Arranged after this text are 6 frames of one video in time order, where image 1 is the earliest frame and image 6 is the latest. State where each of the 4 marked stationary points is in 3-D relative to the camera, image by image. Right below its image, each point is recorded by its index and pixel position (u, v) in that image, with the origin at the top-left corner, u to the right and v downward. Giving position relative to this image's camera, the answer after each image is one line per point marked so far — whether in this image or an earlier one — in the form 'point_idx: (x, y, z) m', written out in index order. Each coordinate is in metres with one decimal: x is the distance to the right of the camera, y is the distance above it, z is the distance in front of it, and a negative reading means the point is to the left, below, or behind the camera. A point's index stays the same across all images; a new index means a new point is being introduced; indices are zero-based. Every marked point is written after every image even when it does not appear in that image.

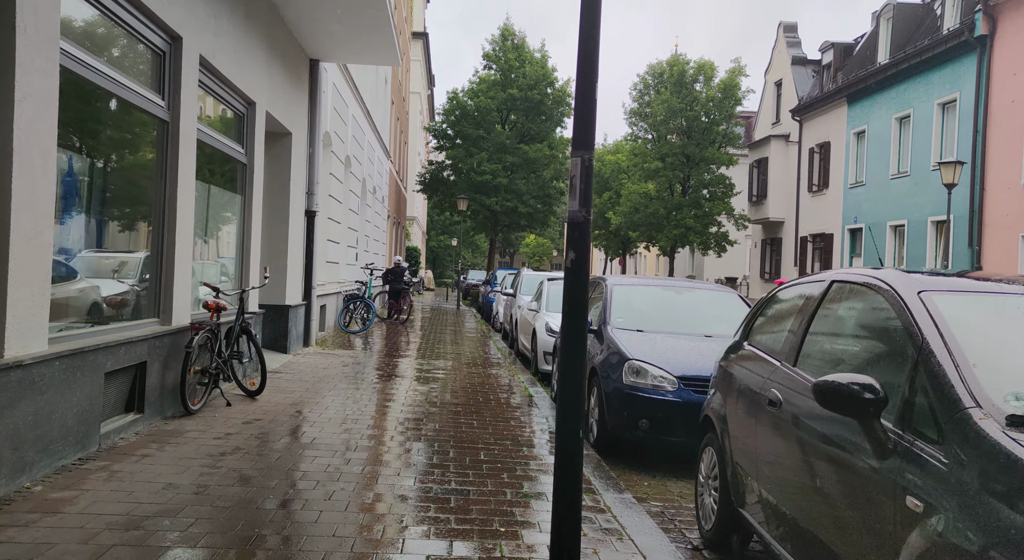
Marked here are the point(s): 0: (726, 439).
0: (+1.2, -0.9, +4.0) m
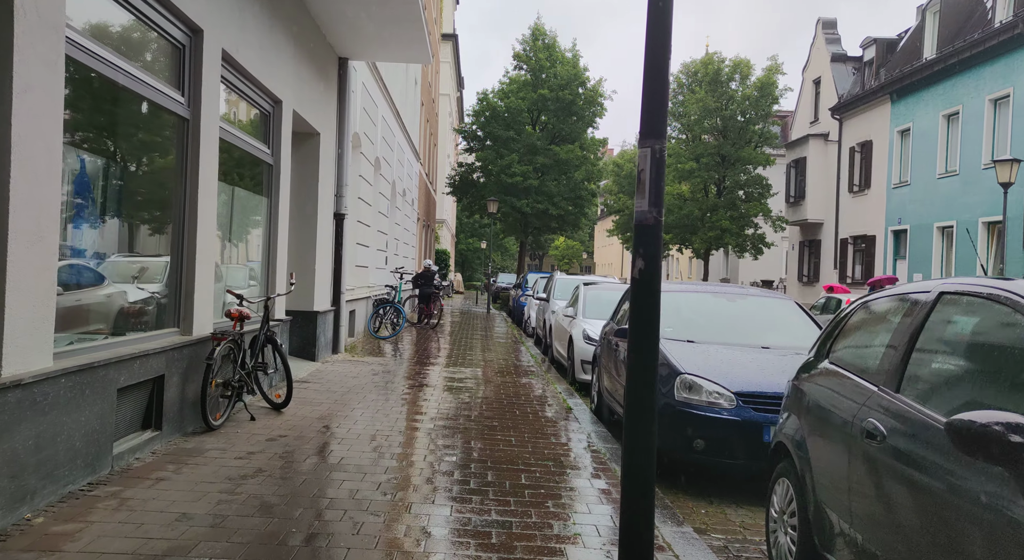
0: (+1.4, -0.9, +3.5) m
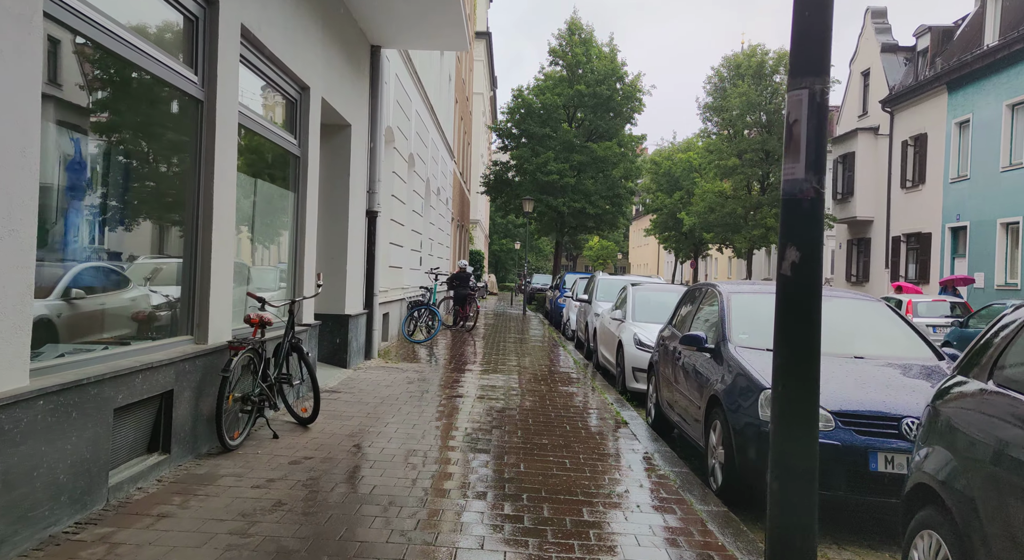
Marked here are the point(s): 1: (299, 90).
0: (+1.7, -0.9, +2.7) m
1: (-2.2, +2.0, +7.3) m
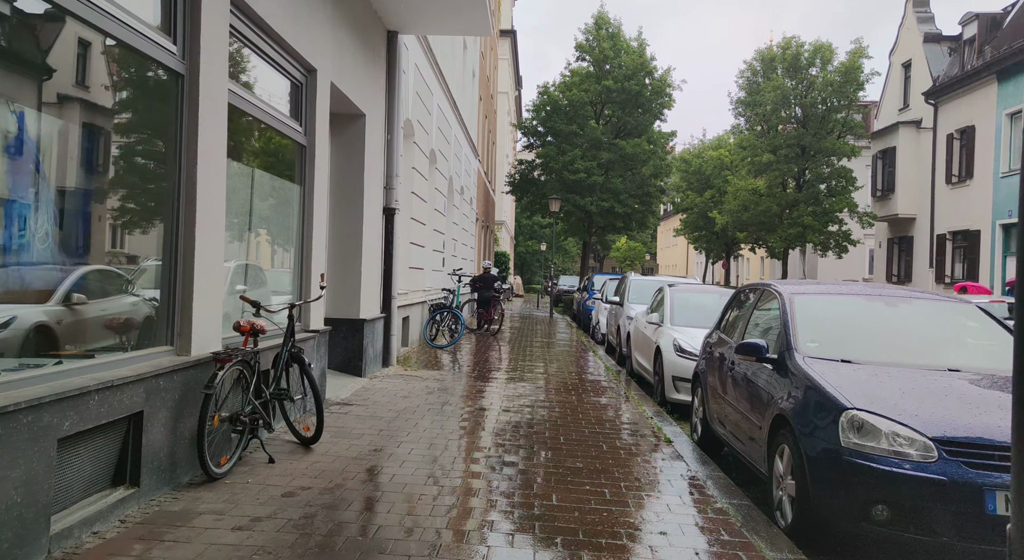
0: (+1.8, -0.9, +1.9) m
1: (-1.9, +1.9, +6.7) m
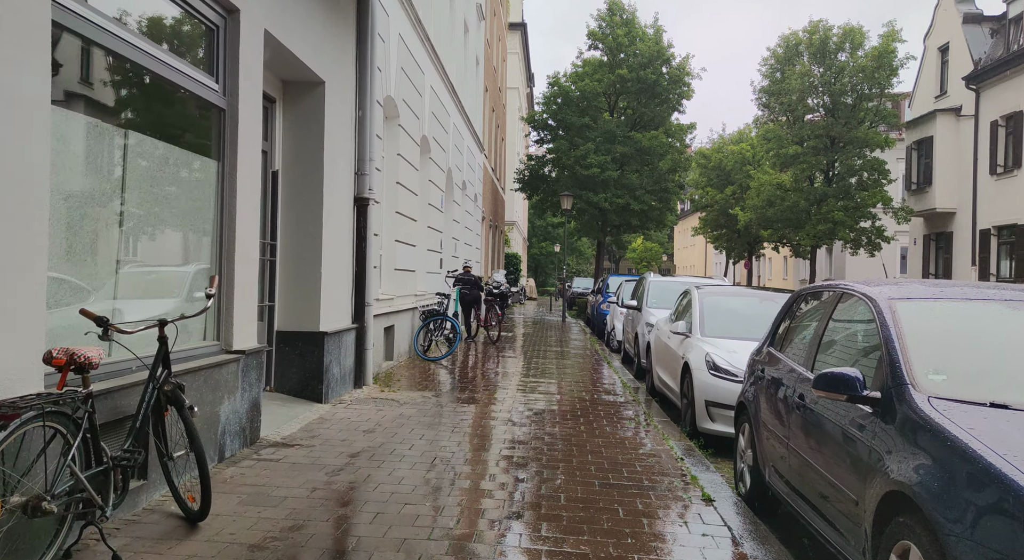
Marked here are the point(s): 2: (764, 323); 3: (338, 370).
0: (+1.6, -0.9, +0.3) m
1: (-2.1, +1.9, +5.1) m
2: (+2.8, -0.5, +7.9) m
3: (-1.8, -0.9, +7.5) m
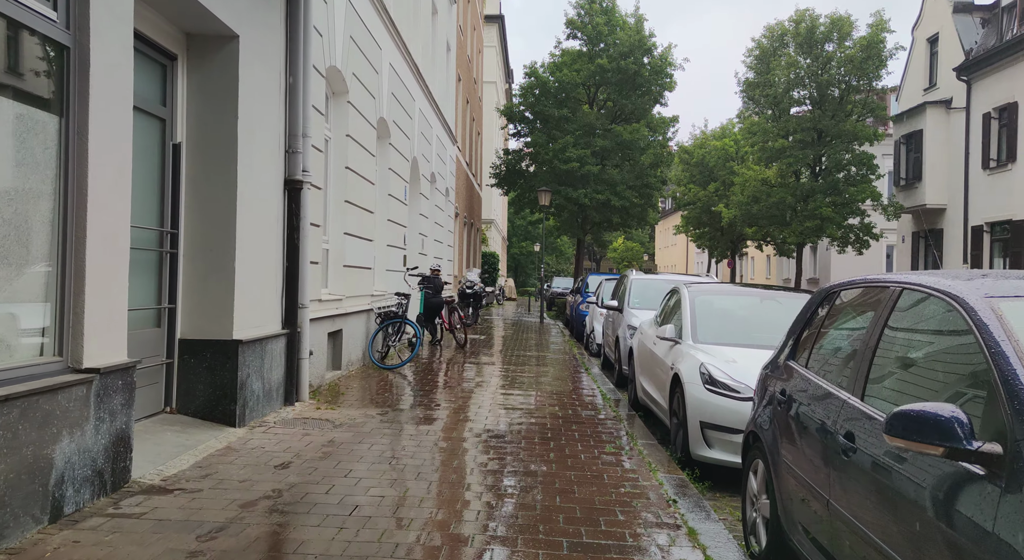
0: (+1.4, -0.9, -0.9) m
1: (-2.4, +1.9, +3.9) m
2: (+2.4, -0.4, +6.7) m
3: (-2.2, -0.9, +6.3) m
